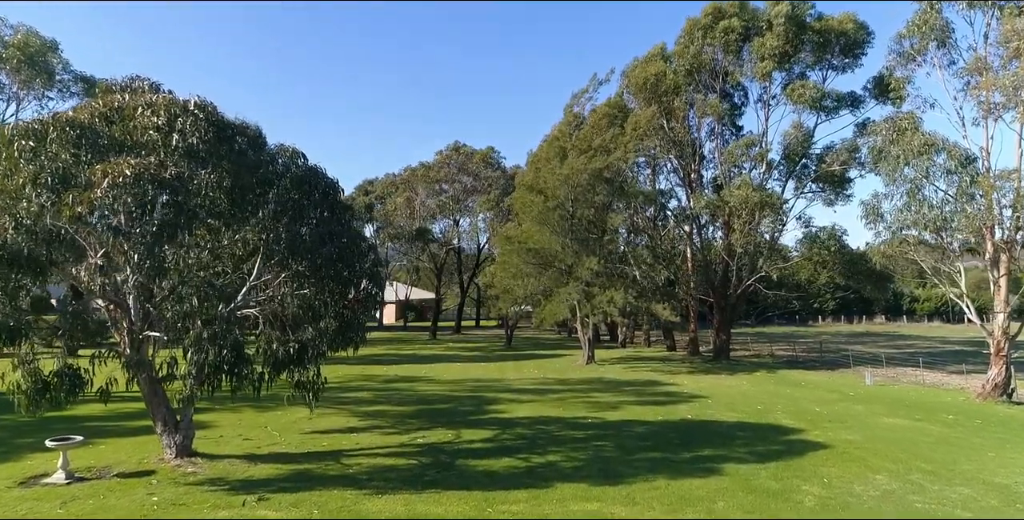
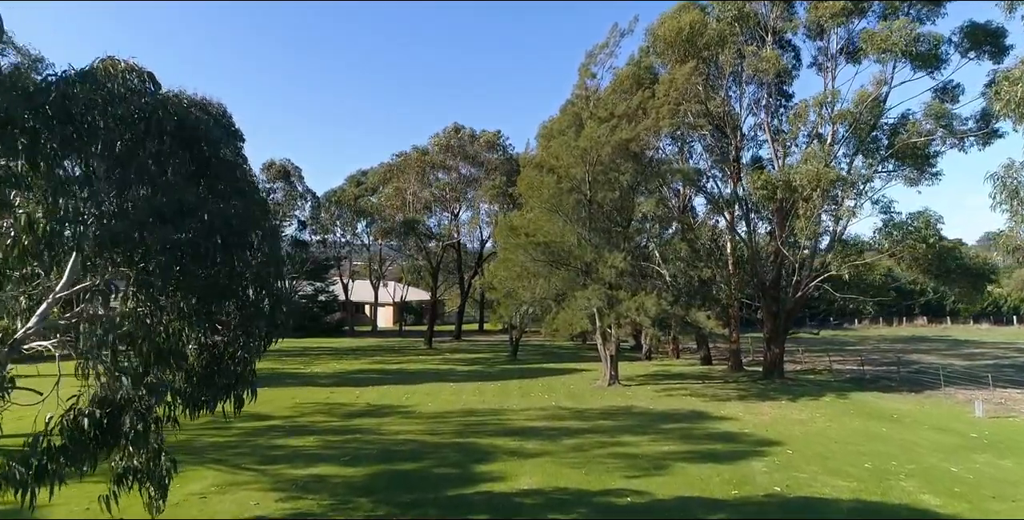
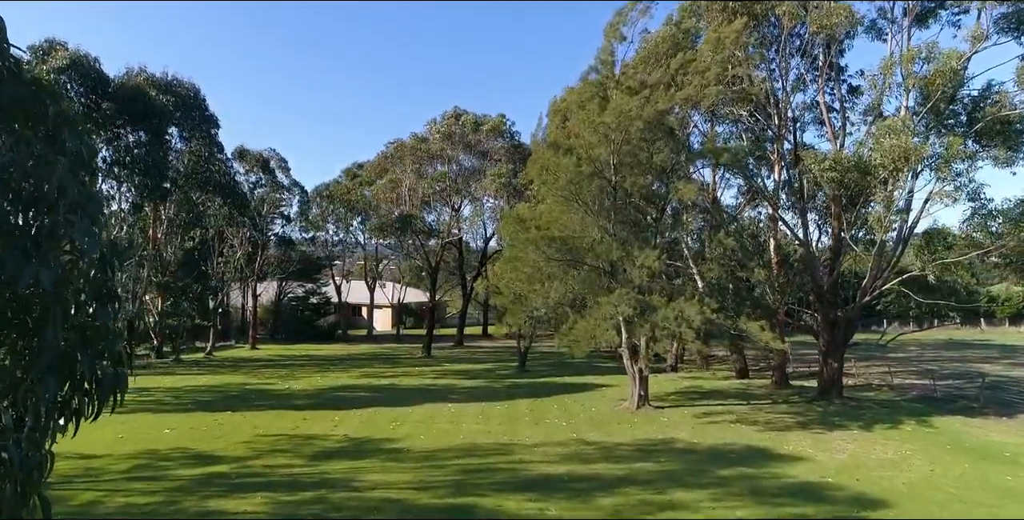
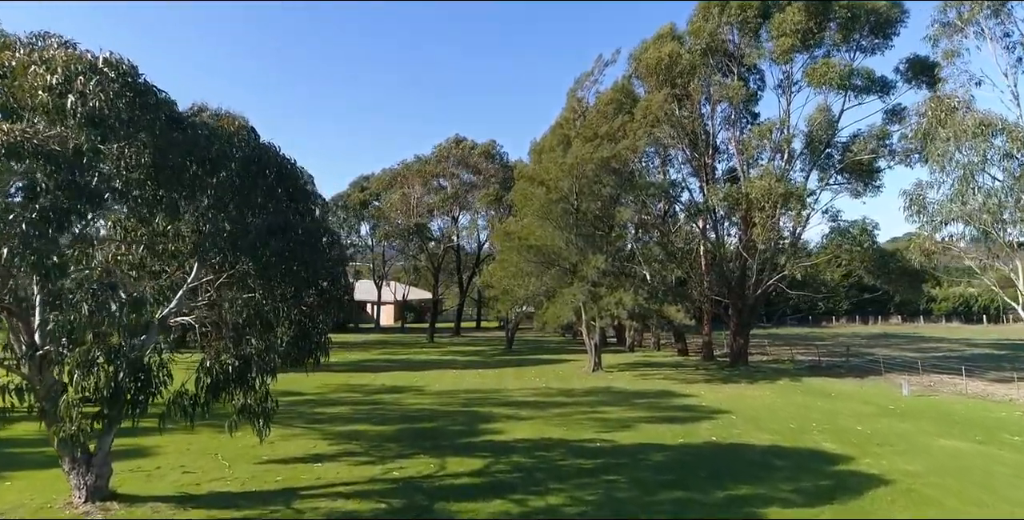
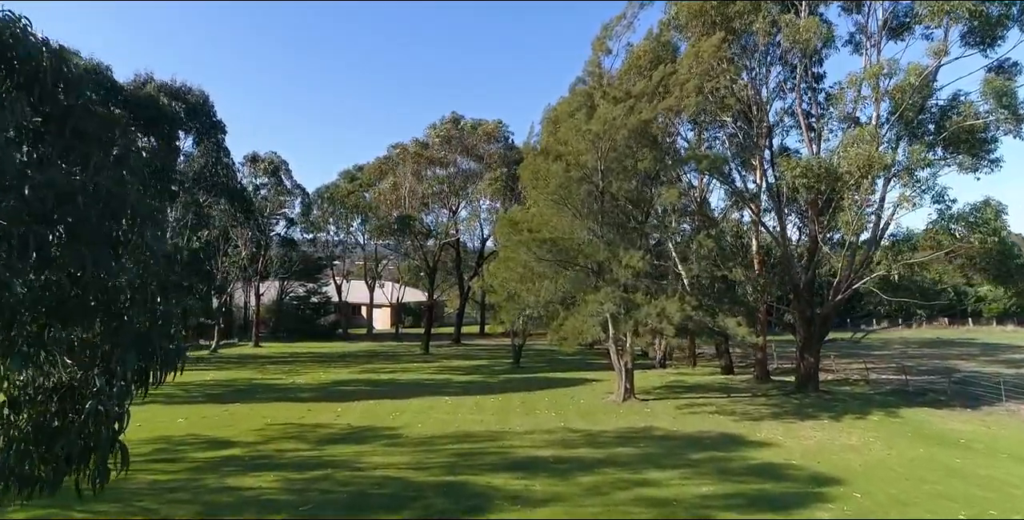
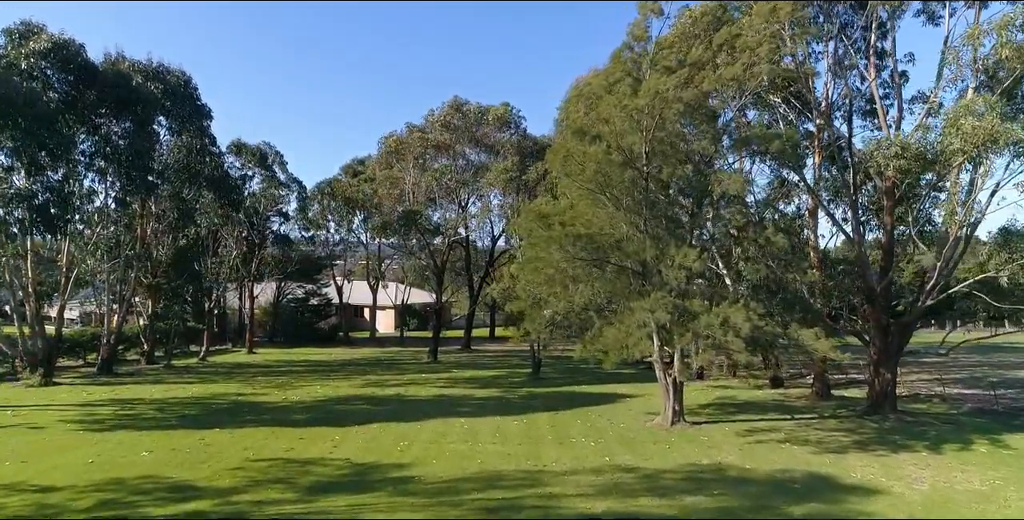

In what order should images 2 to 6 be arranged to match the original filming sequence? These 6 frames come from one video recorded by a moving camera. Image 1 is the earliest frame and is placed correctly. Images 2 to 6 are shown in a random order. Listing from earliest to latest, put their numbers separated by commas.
4, 2, 5, 3, 6
